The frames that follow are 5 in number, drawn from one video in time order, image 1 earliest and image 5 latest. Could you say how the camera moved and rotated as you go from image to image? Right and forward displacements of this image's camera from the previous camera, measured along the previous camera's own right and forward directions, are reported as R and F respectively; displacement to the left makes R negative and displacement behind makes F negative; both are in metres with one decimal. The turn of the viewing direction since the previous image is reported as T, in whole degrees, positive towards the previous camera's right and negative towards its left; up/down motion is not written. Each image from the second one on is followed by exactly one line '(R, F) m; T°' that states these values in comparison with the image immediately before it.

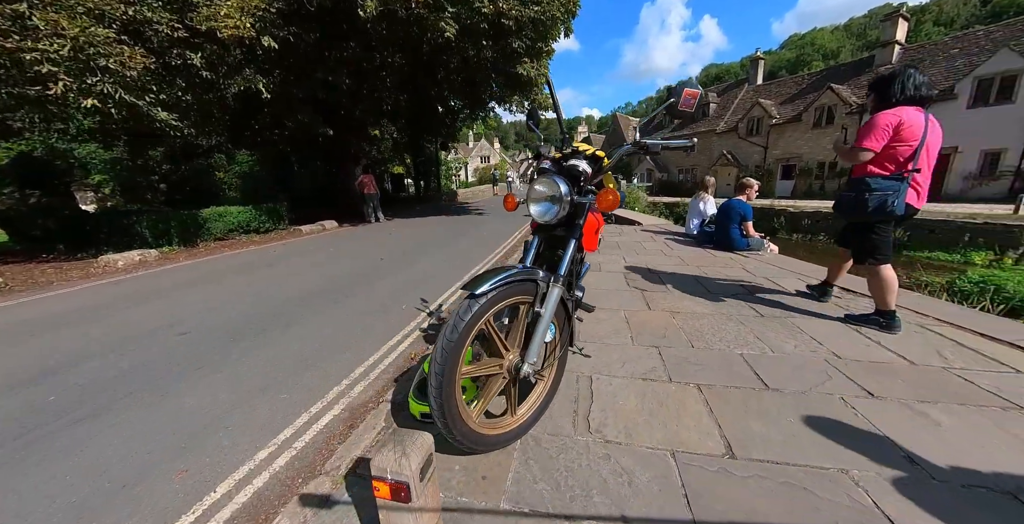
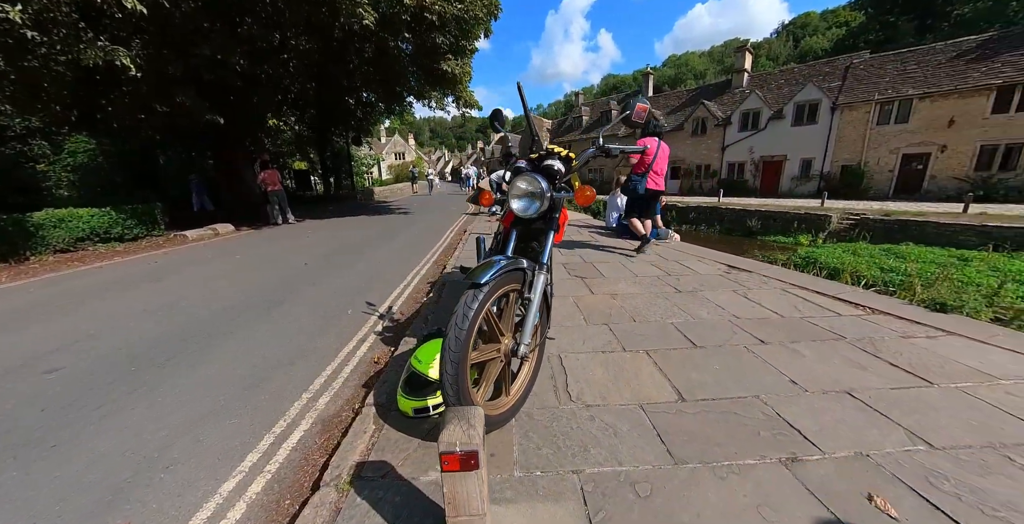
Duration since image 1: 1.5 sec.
(-0.5, -0.2) m; +14°
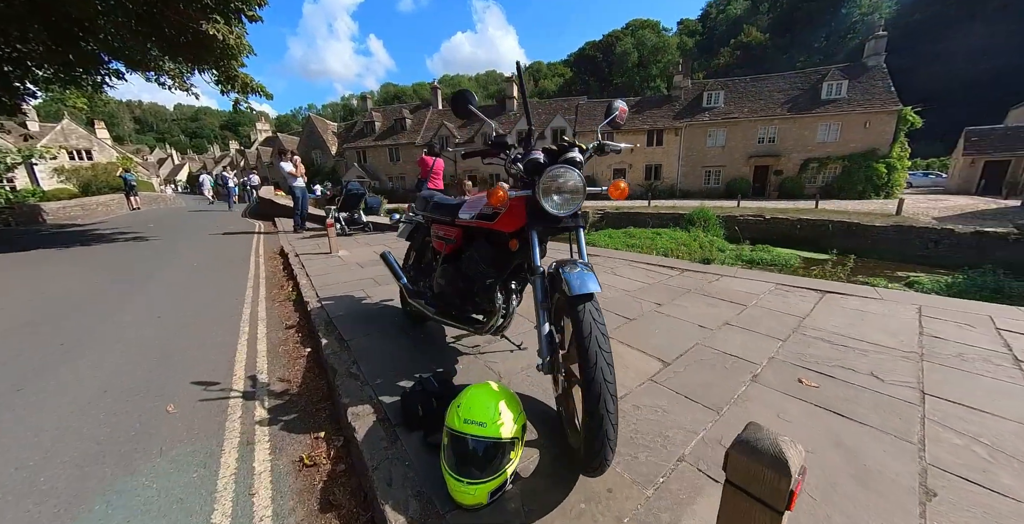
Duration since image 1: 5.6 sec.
(-1.4, +0.7) m; +36°
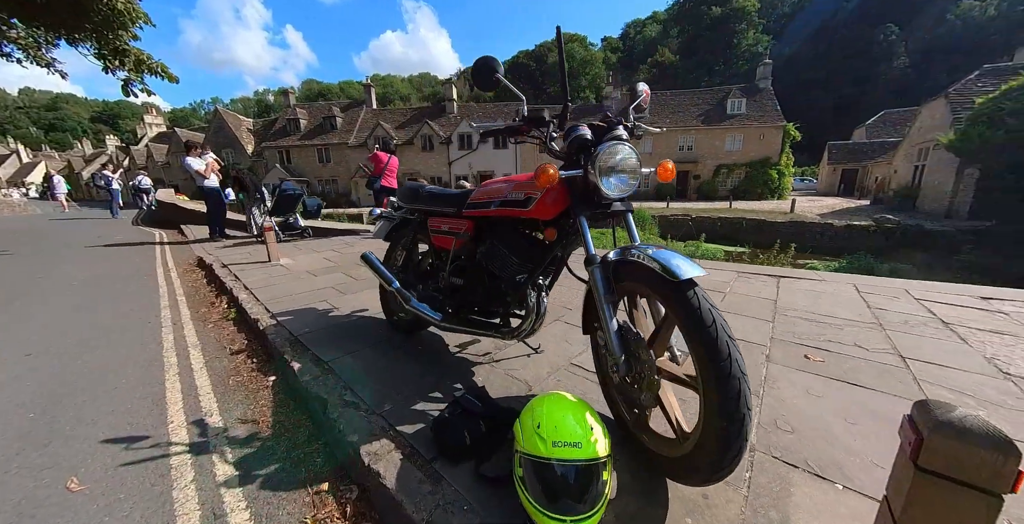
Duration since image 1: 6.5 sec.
(-0.5, +0.4) m; +11°
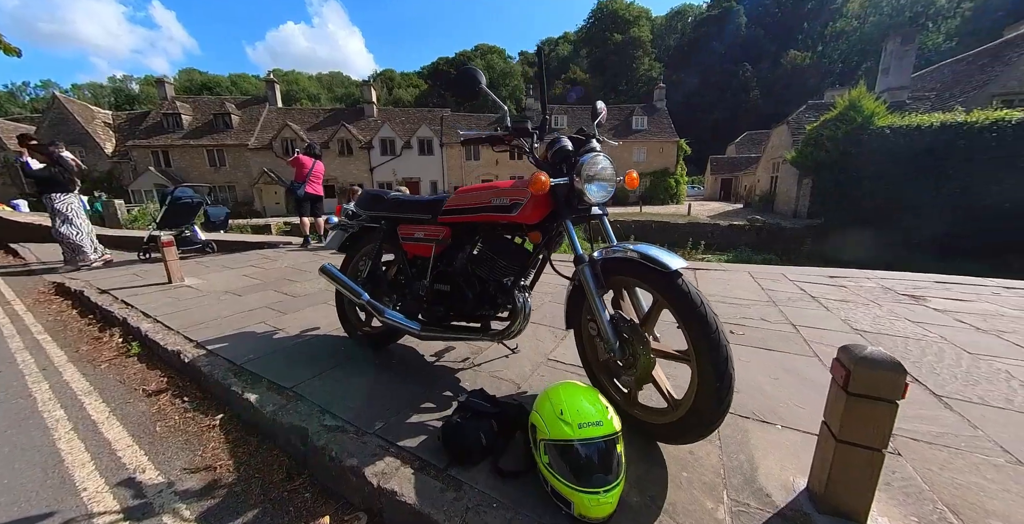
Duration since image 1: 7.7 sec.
(-0.4, 0.0) m; +12°
